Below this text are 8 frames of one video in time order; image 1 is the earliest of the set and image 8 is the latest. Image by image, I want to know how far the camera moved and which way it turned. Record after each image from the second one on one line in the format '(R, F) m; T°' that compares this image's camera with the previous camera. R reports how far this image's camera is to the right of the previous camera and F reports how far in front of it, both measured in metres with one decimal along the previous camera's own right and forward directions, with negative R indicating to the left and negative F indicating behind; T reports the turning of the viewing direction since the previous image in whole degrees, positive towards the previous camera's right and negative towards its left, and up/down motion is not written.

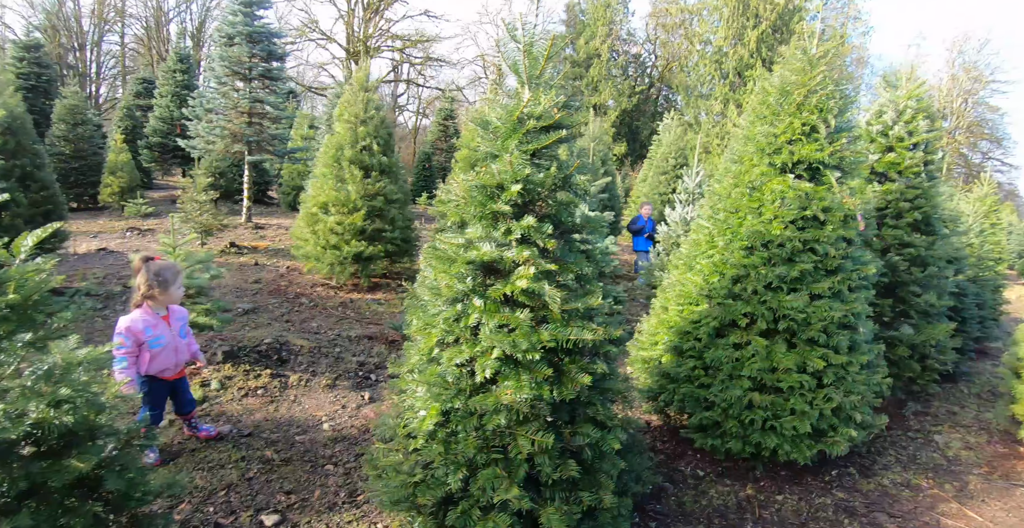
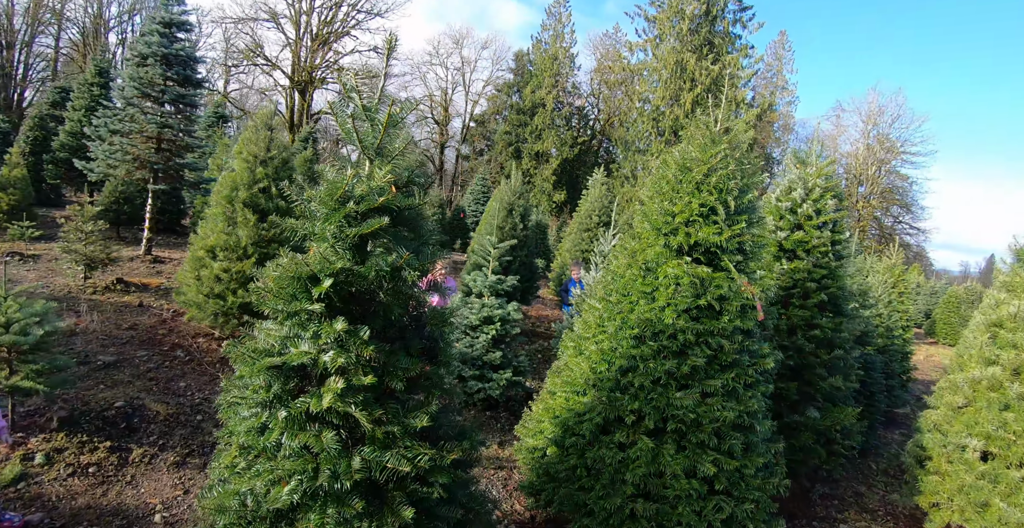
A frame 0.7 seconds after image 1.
(+0.5, +0.5) m; +6°
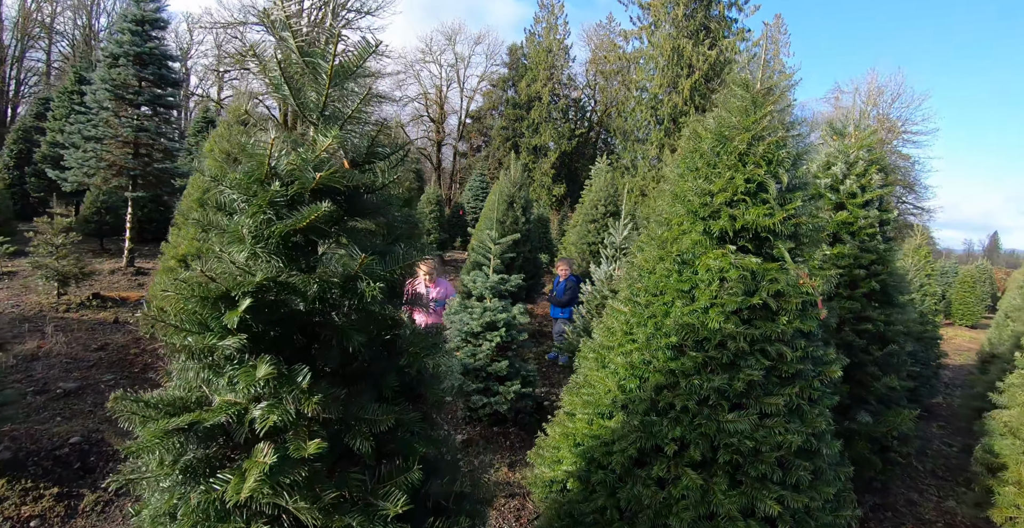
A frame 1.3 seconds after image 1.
(0.0, +0.7) m; 0°
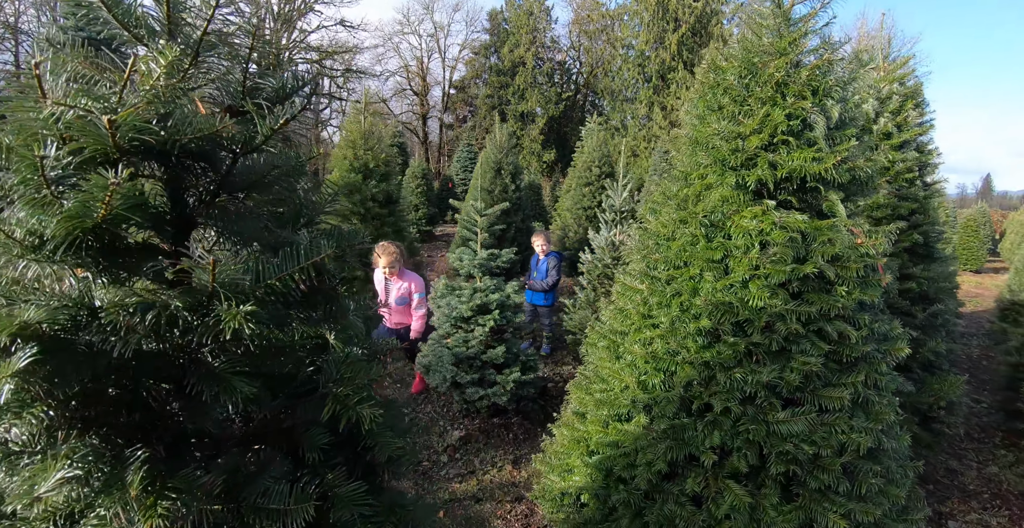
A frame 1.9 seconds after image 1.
(0.0, +0.7) m; 0°
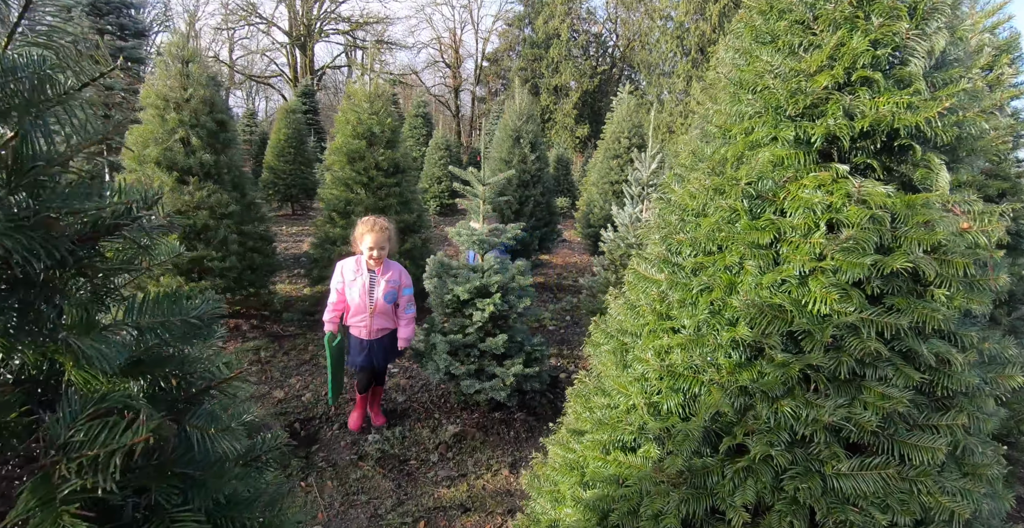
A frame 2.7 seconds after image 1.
(+0.2, +0.7) m; -3°
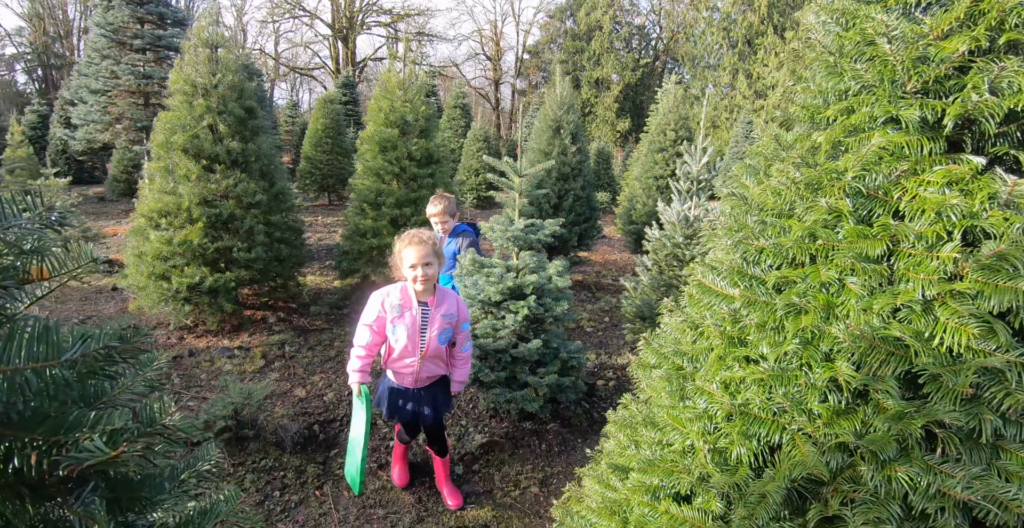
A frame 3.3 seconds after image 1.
(0.0, +0.4) m; -4°
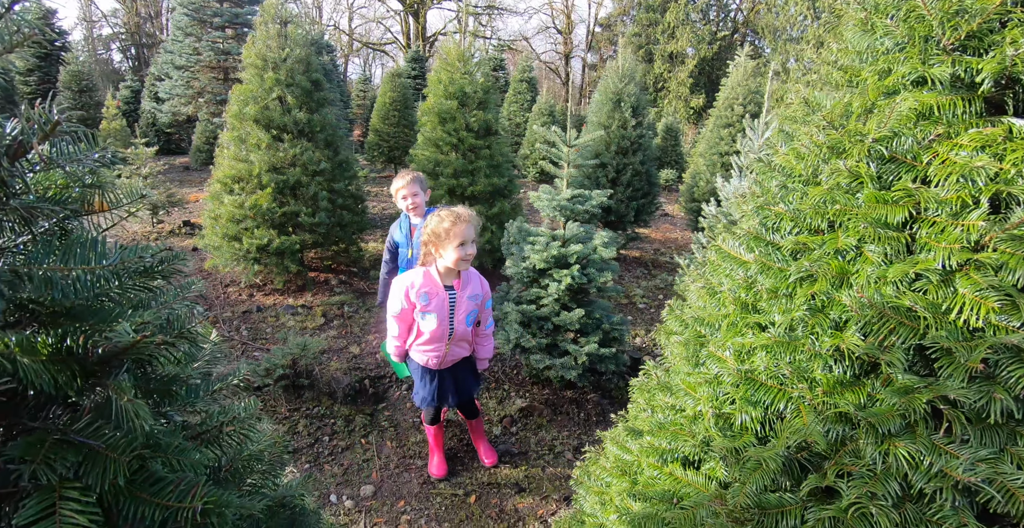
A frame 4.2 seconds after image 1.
(+0.2, 0.0) m; -7°
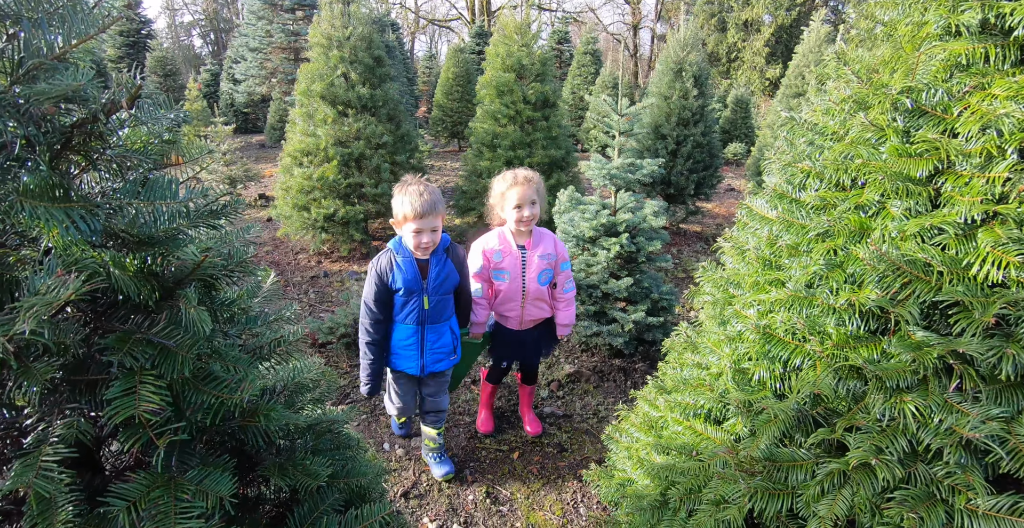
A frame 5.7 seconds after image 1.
(+0.1, -0.1) m; -7°
